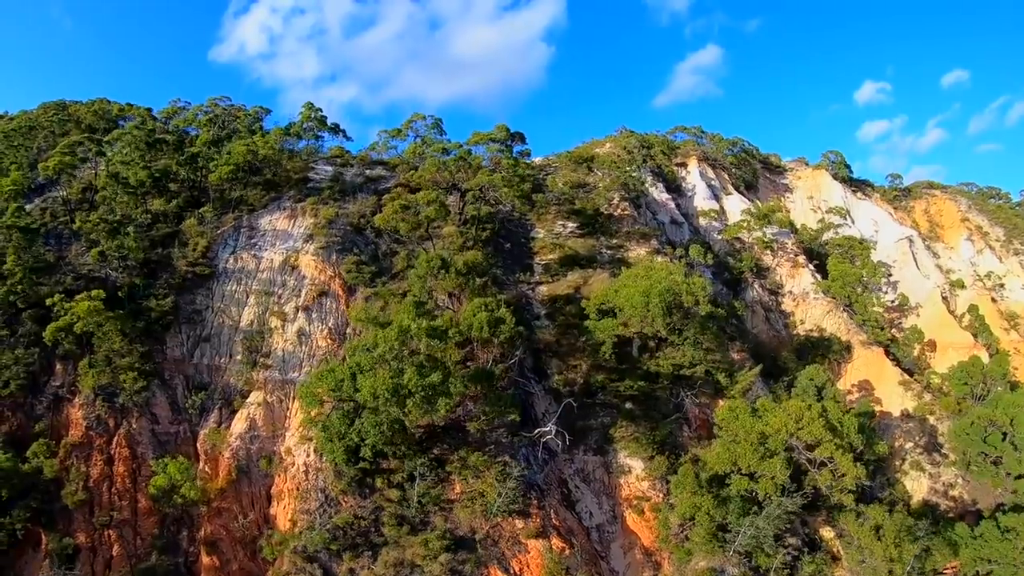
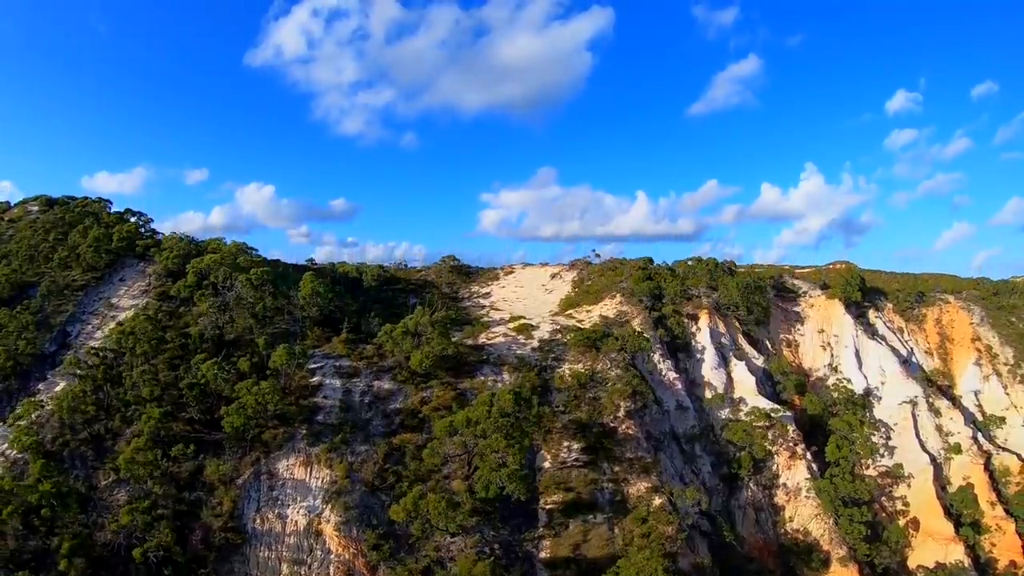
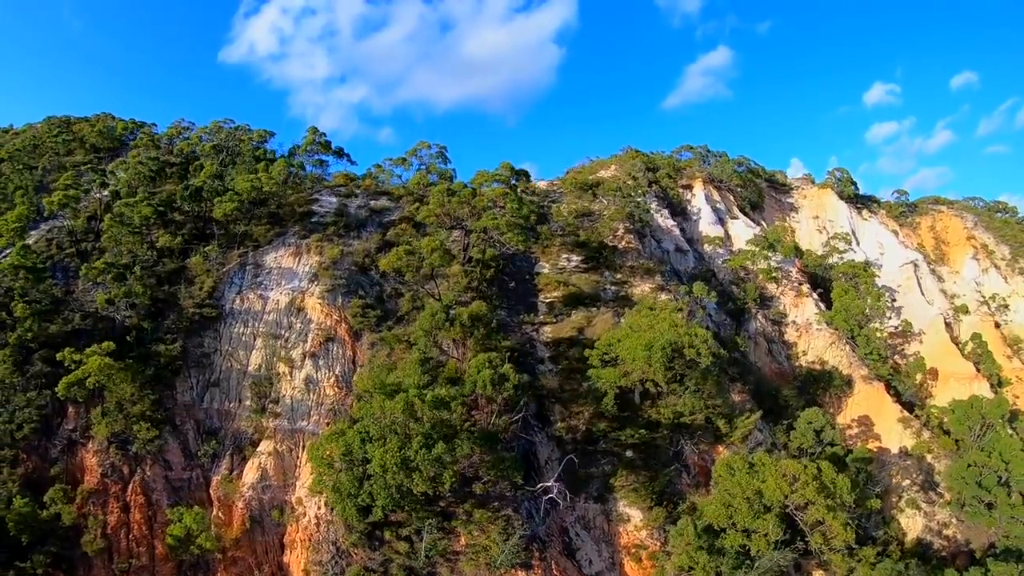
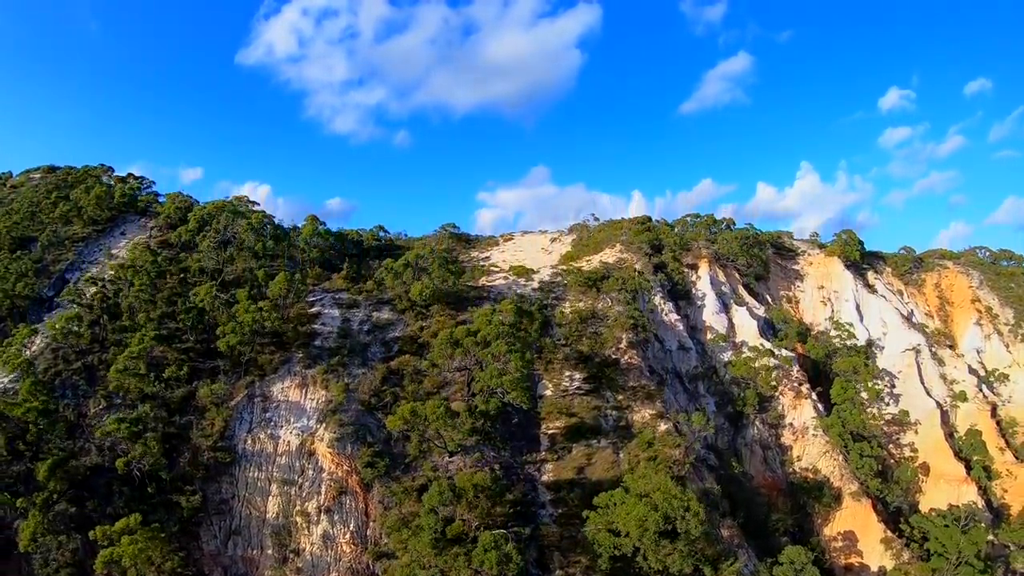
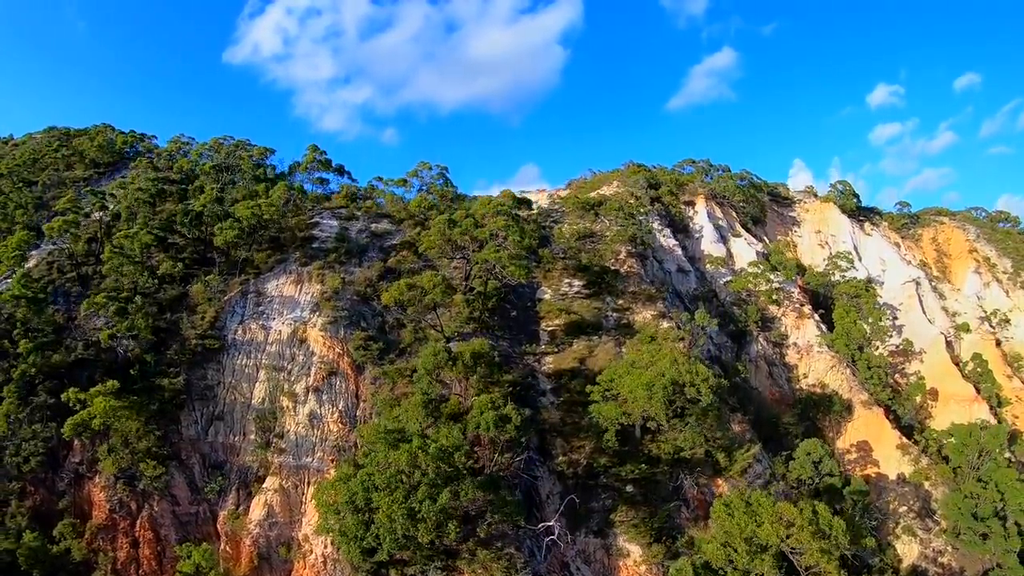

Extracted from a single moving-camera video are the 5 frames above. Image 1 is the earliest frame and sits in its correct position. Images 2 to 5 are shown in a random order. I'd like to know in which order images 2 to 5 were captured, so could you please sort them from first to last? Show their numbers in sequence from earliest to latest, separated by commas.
3, 5, 4, 2
